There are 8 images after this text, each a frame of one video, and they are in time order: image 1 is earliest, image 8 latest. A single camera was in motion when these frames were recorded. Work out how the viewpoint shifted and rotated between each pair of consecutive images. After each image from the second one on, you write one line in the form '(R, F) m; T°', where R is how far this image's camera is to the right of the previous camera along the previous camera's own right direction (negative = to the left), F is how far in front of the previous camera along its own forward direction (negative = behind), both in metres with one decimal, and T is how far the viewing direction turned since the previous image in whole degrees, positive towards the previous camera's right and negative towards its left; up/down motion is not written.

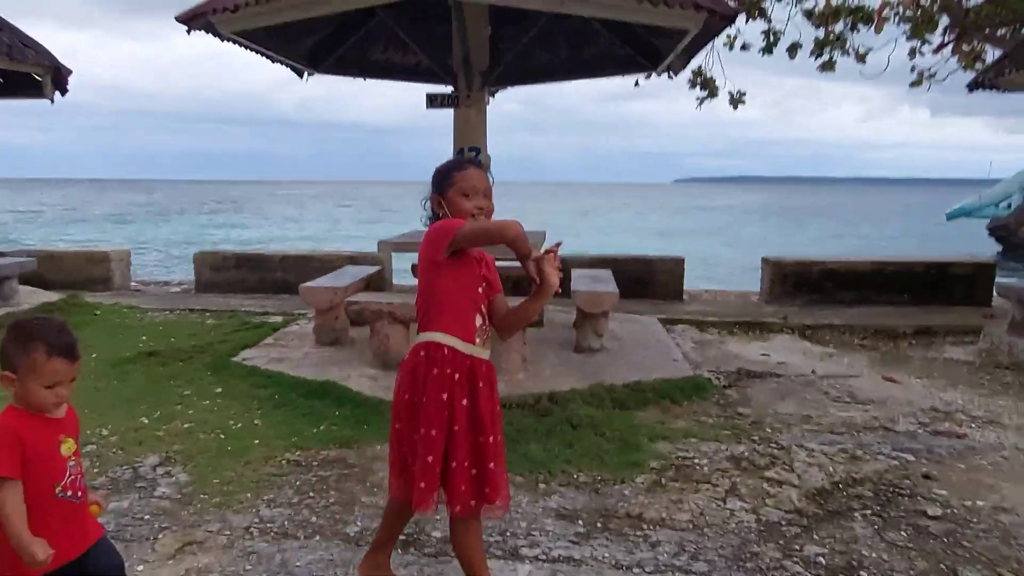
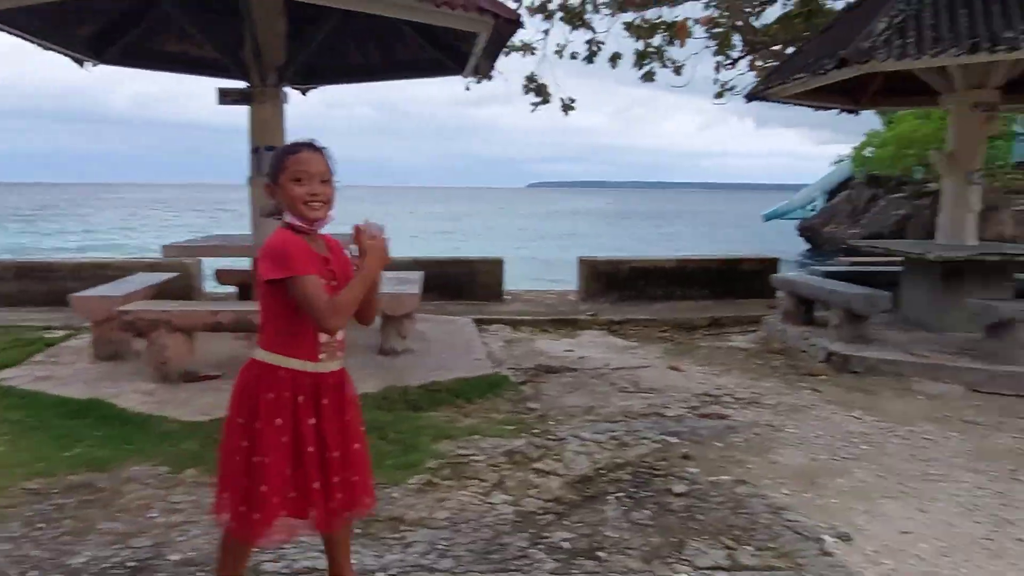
(+0.4, 0.0) m; +12°
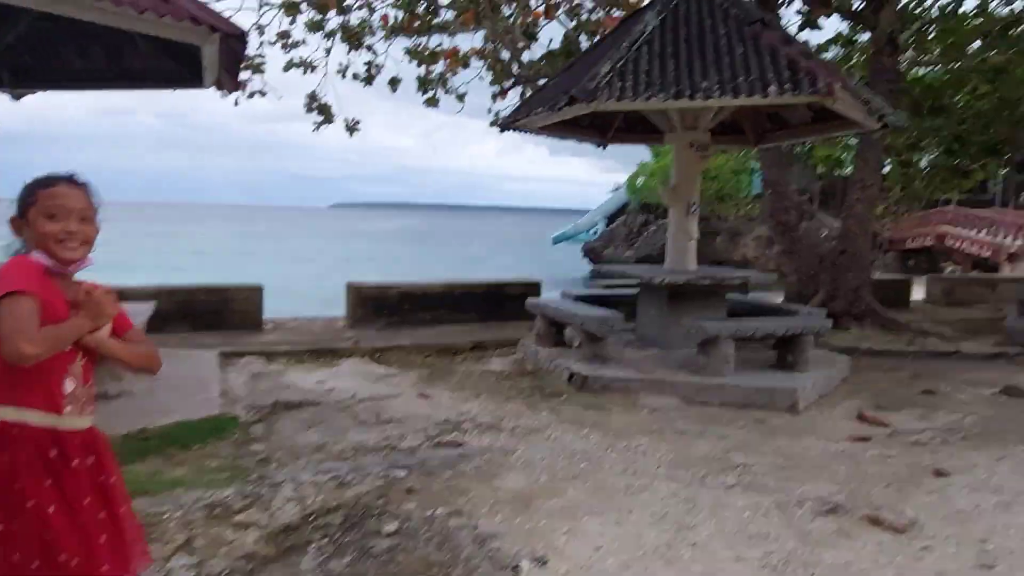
(+0.4, 0.0) m; +16°
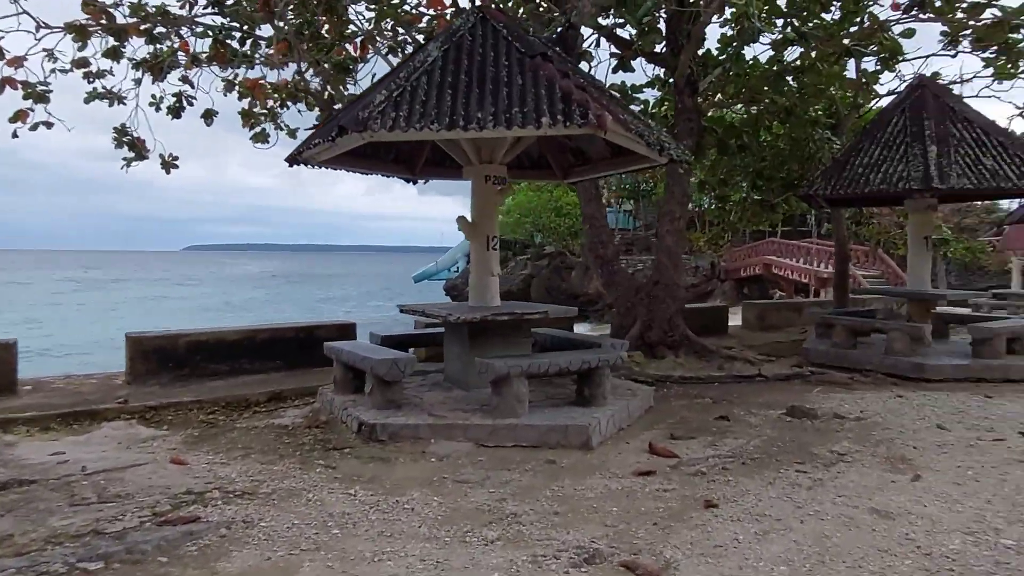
(+0.6, +0.3) m; +11°
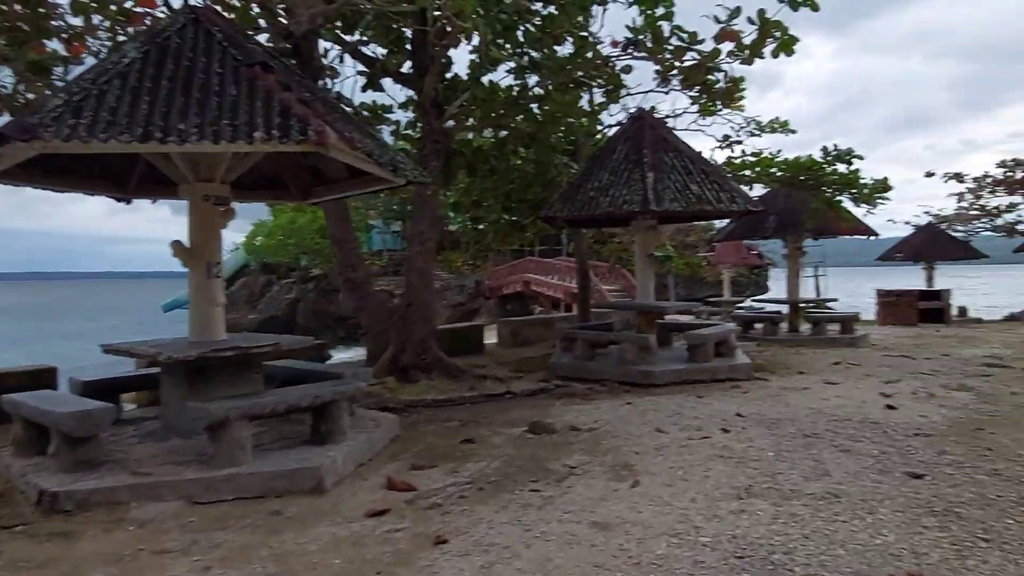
(+0.3, +0.2) m; +19°
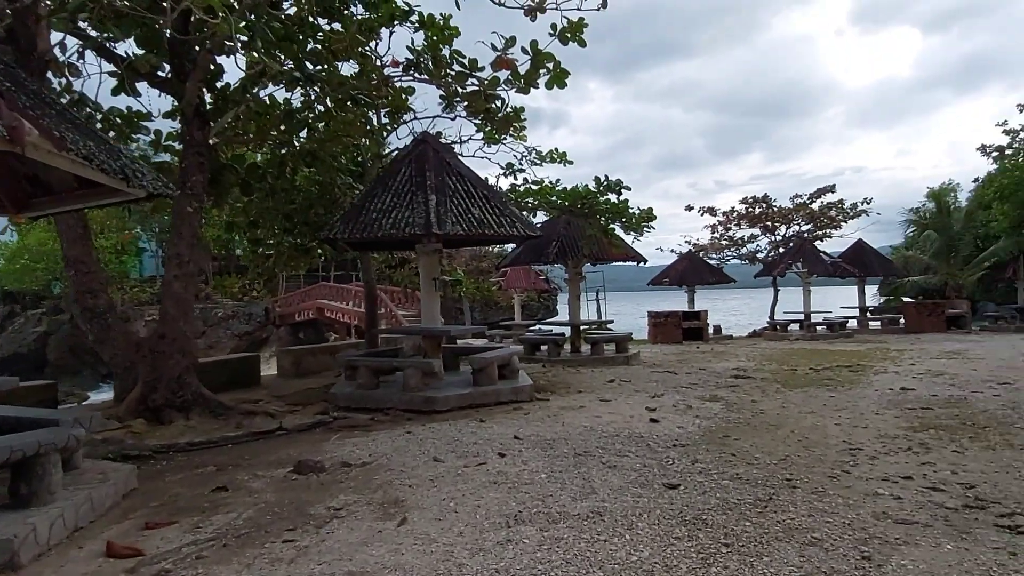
(+0.2, +0.2) m; +16°
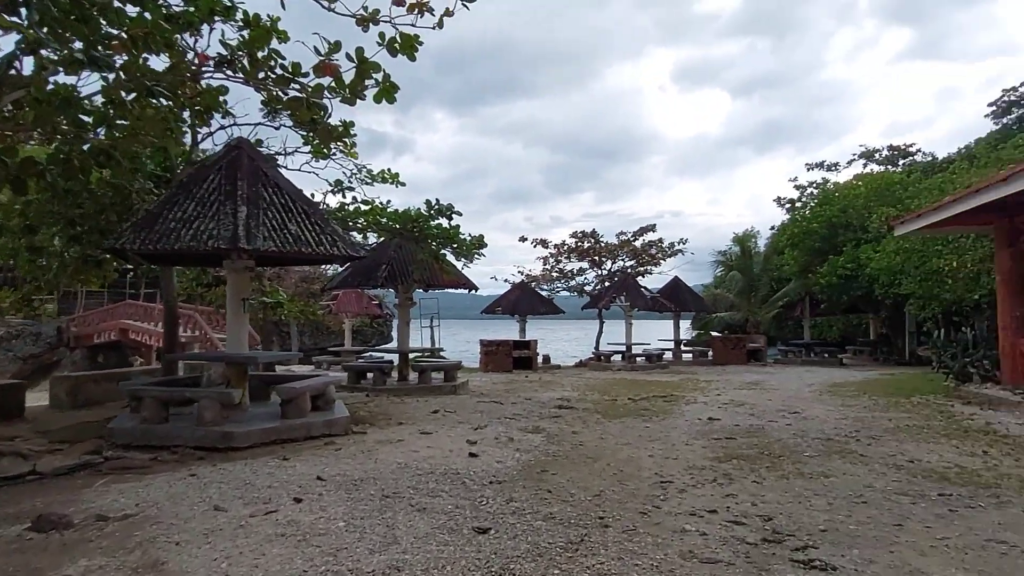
(+0.2, +0.3) m; +13°
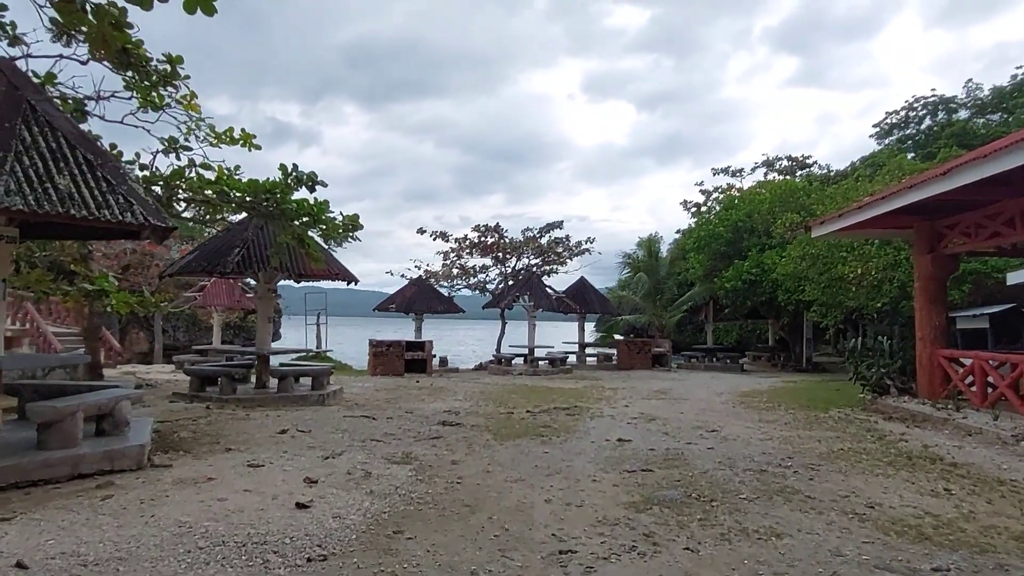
(+0.4, +1.7) m; +8°
